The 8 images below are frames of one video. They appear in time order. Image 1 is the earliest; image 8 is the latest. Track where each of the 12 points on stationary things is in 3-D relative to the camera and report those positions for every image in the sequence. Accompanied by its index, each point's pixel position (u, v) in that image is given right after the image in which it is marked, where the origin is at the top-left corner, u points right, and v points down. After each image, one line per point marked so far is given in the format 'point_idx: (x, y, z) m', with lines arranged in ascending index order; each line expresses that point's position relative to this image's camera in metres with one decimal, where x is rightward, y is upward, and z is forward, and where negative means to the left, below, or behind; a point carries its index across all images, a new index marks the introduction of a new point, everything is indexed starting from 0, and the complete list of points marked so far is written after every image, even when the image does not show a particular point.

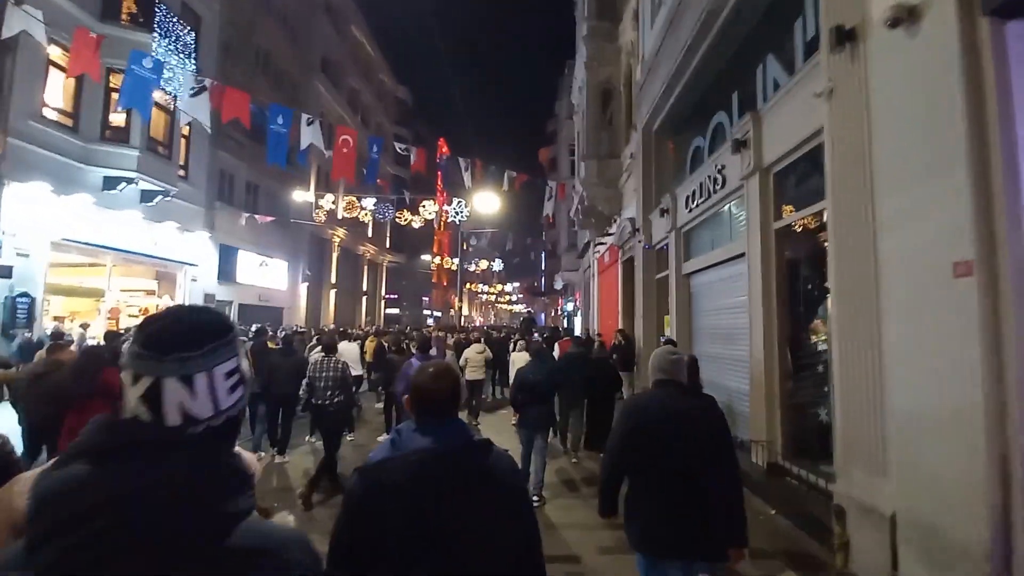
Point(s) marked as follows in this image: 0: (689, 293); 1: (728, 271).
0: (+4.9, -0.2, +13.3) m
1: (+5.0, +0.4, +11.1) m
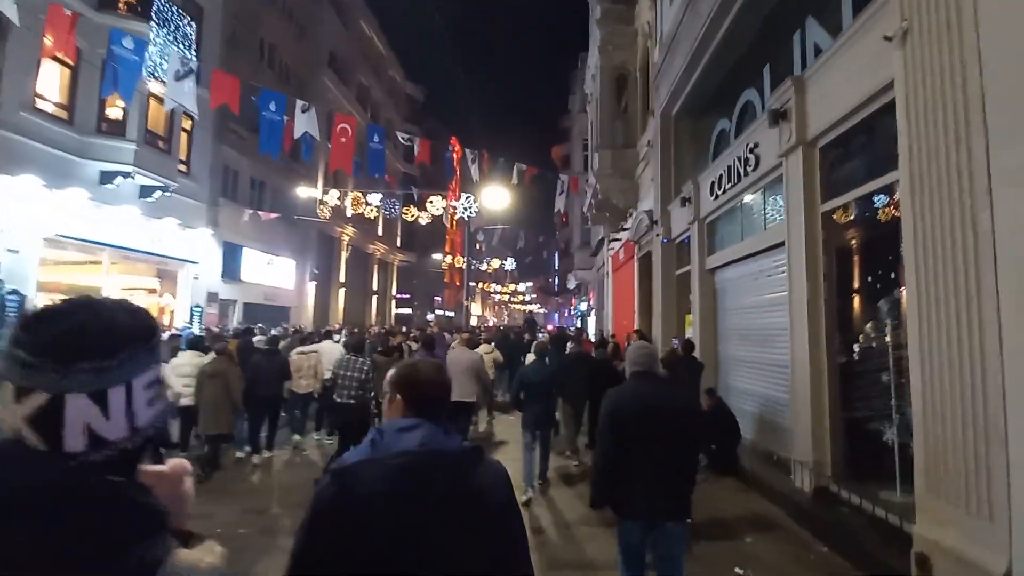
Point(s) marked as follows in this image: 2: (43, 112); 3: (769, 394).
0: (+5.1, -0.1, +12.1) m
1: (+5.1, +0.5, +9.9) m
2: (-17.2, +6.5, +17.4) m
3: (+5.0, -2.0, +9.1) m
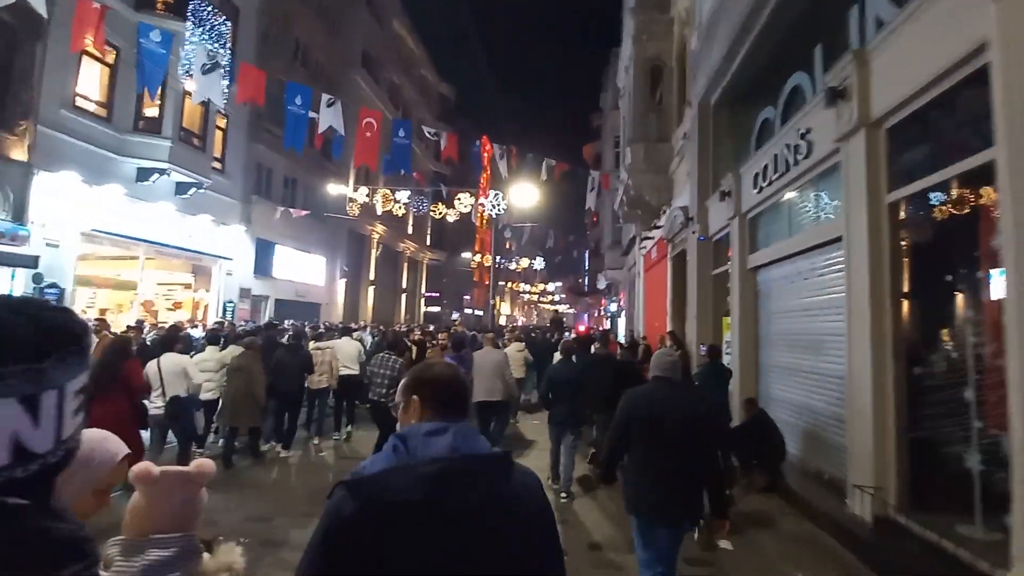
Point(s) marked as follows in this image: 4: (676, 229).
0: (+5.7, -0.1, +11.2) m
1: (+5.6, +0.4, +9.0) m
2: (-16.1, +6.7, +17.9) m
3: (+5.4, -2.0, +8.2) m
4: (+5.9, +2.1, +17.0) m
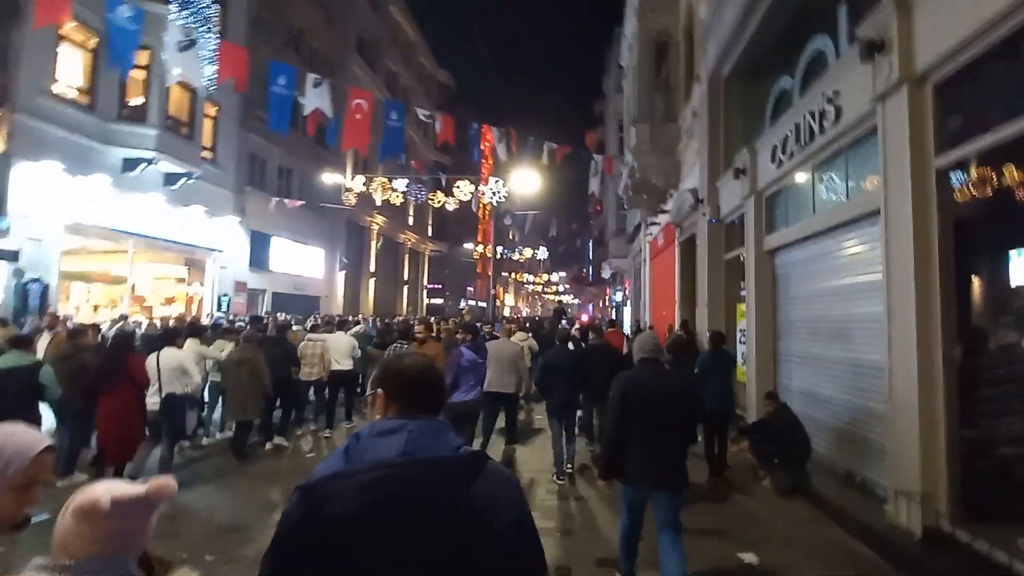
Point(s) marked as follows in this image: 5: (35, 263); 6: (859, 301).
0: (+5.7, +0.2, +10.4) m
1: (+5.5, +0.7, +8.2) m
2: (-16.2, +6.9, +17.2) m
3: (+5.4, -1.8, +7.5) m
4: (+5.9, +2.6, +16.2) m
5: (-15.9, +0.8, +15.9) m
6: (+5.4, -0.2, +7.4) m
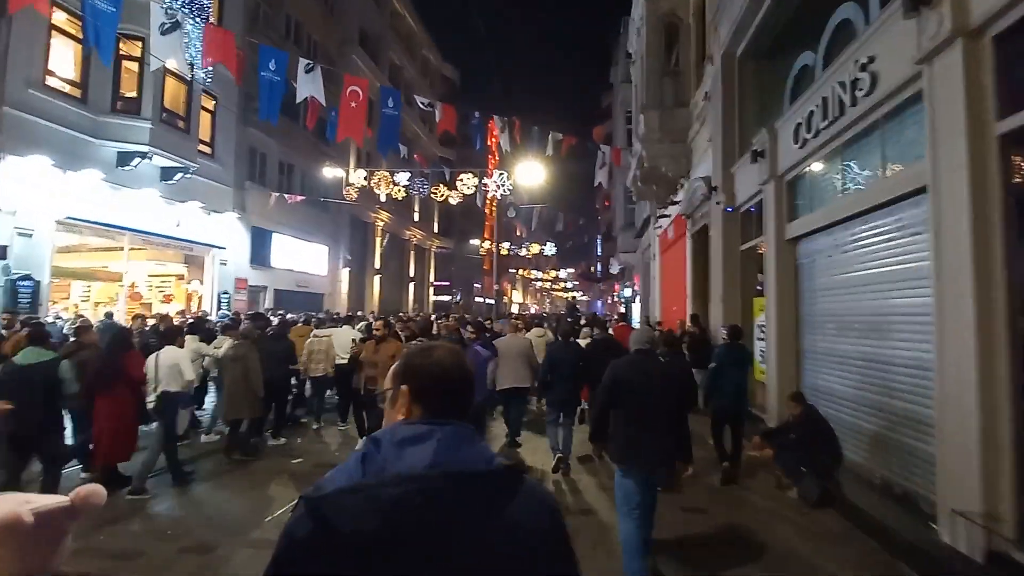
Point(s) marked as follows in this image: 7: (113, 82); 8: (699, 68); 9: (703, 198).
0: (+5.7, +0.4, +9.6) m
1: (+5.5, +0.9, +7.4) m
2: (-16.1, +7.0, +16.8) m
3: (+5.4, -1.6, +6.7) m
4: (+6.0, +2.8, +15.4) m
5: (-15.8, +0.9, +15.4) m
6: (+5.4, 0.0, +6.6) m
7: (-15.5, +8.0, +18.5) m
8: (+6.5, +7.6, +16.5) m
9: (+5.8, +2.7, +14.6) m
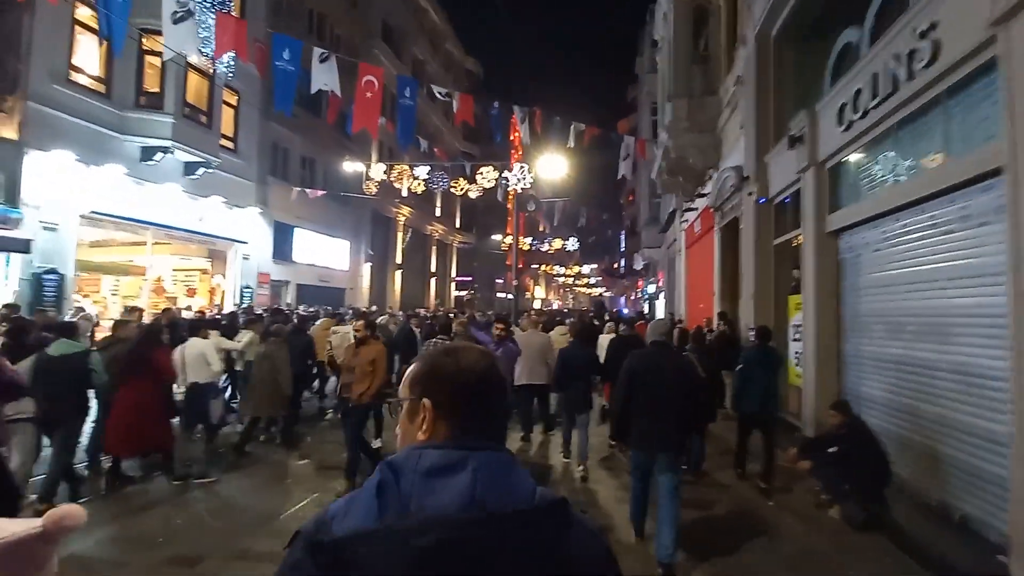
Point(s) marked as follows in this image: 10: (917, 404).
0: (+6.0, +0.5, +8.8) m
1: (+5.7, +0.9, +6.7) m
2: (-15.4, +7.2, +17.0) m
3: (+5.5, -1.6, +6.0) m
4: (+6.6, +2.9, +14.5) m
5: (-15.2, +1.1, +15.7) m
6: (+5.5, 0.0, +5.9) m
7: (-14.7, +8.2, +18.6) m
8: (+7.2, +7.7, +15.6) m
9: (+6.4, +2.8, +13.8) m
10: (+5.6, -1.6, +6.7) m
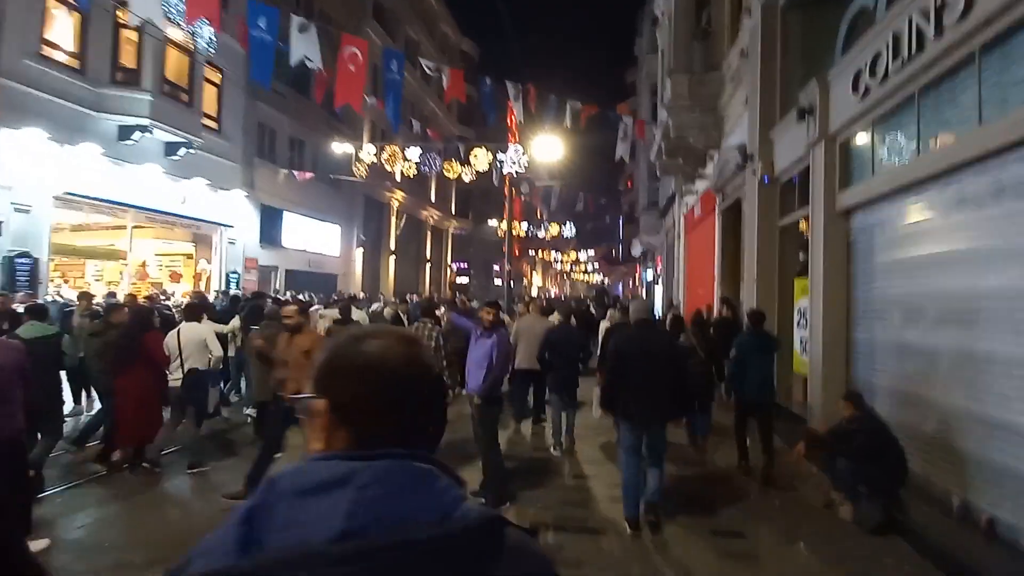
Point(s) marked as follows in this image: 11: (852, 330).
0: (+5.8, +0.8, +8.2) m
1: (+5.5, +1.2, +6.1) m
2: (-15.6, +7.7, +16.1) m
3: (+5.3, -1.4, +5.5) m
4: (+6.3, +3.3, +13.9) m
5: (-15.4, +1.6, +15.0) m
6: (+5.3, +0.2, +5.3) m
7: (-14.9, +8.8, +17.8) m
8: (+6.9, +8.2, +14.9) m
9: (+6.2, +3.3, +13.1) m
10: (+5.5, -1.4, +6.2) m
11: (+5.8, -0.7, +8.1) m
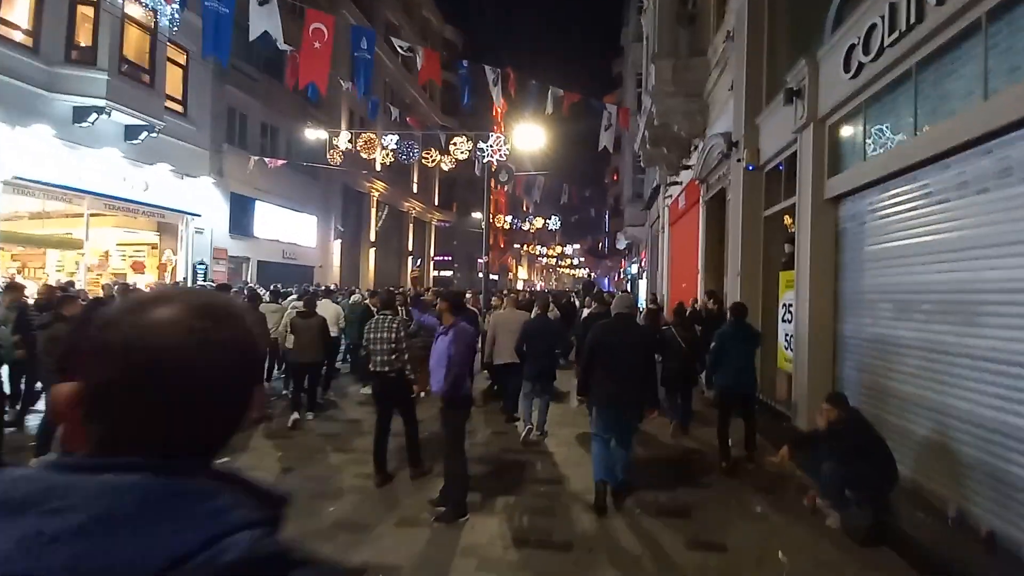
0: (+5.3, +0.9, +7.8) m
1: (+5.1, +1.3, +5.6) m
2: (-16.3, +8.0, +15.0) m
3: (+4.9, -1.3, +5.0) m
4: (+5.7, +3.5, +13.5) m
5: (-16.1, +1.9, +14.0) m
6: (+4.9, +0.3, +4.9) m
7: (-15.7, +9.1, +16.6) m
8: (+6.3, +8.4, +14.4) m
9: (+5.5, +3.4, +12.7) m
10: (+5.0, -1.3, +5.8) m
11: (+5.3, -0.6, +7.7) m
